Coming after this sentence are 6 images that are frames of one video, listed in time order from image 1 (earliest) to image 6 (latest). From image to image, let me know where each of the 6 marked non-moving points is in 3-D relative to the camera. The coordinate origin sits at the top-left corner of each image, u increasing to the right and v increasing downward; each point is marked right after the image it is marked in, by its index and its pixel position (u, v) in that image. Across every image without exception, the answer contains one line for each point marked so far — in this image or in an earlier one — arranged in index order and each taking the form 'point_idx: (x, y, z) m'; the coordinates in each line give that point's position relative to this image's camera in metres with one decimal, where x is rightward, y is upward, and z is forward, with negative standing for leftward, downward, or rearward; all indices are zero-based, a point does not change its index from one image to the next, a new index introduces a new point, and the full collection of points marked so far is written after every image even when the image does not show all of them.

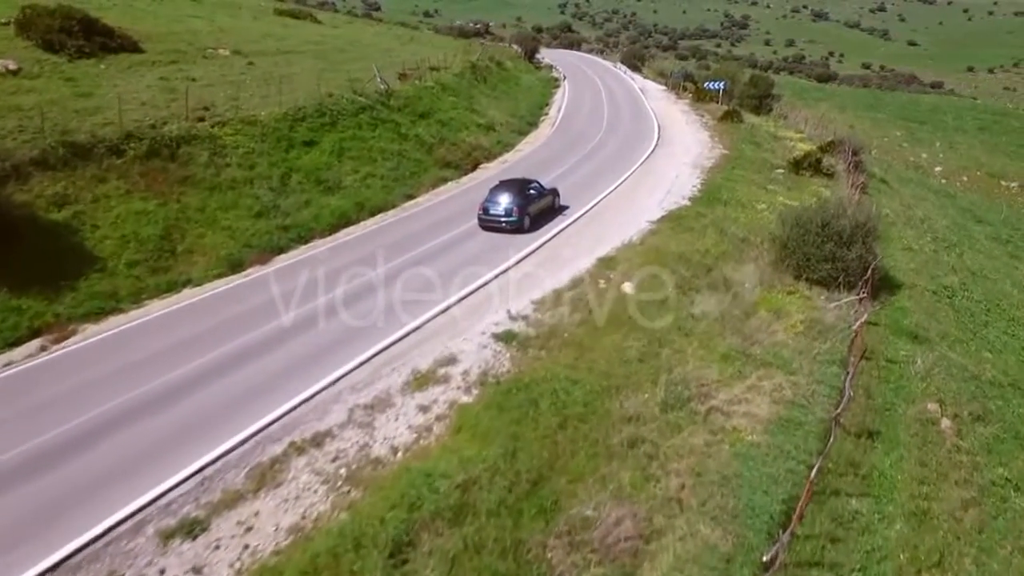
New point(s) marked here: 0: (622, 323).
0: (+3.6, -1.1, +19.9) m
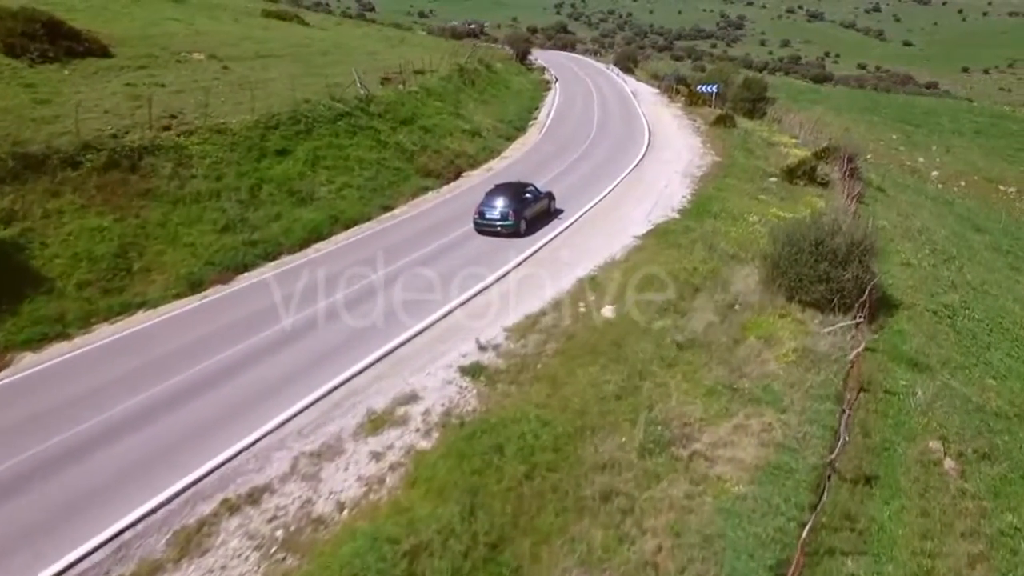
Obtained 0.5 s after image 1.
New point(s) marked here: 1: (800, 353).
0: (+2.7, -1.9, +18.5) m
1: (+8.9, -2.0, +19.2) m
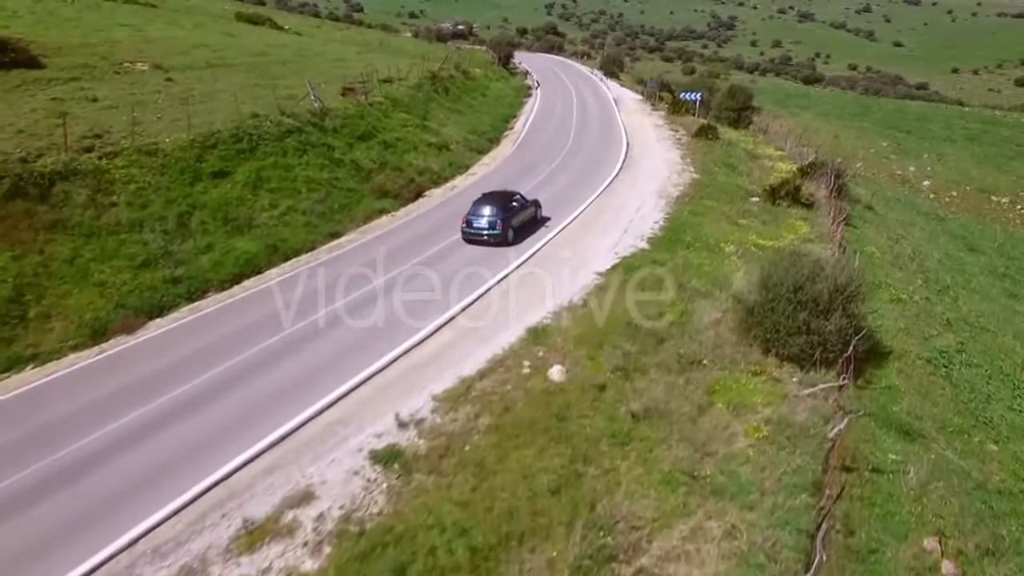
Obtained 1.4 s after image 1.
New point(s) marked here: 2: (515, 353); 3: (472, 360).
0: (+0.8, -3.6, +15.8) m
1: (+7.0, -3.6, +16.5) m
2: (+0.1, -2.0, +19.1) m
3: (-1.2, -2.1, +19.3) m
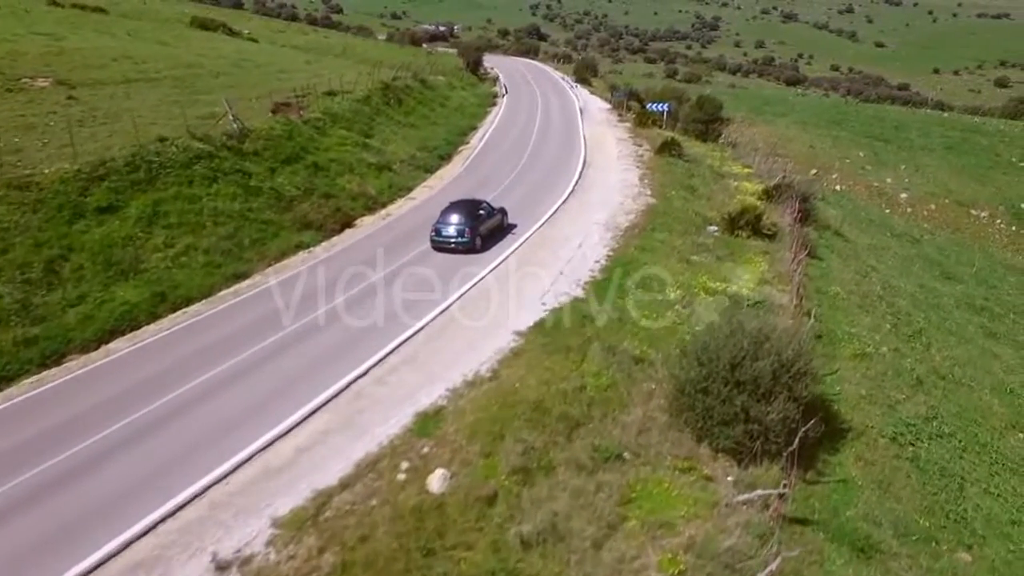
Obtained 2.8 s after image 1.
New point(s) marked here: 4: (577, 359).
0: (-2.2, -5.7, +12.5) m
1: (+4.0, -5.7, +13.4) m
2: (-3.0, -4.1, +15.8) m
3: (-4.3, -4.2, +16.0) m
4: (+2.0, -2.3, +19.7) m
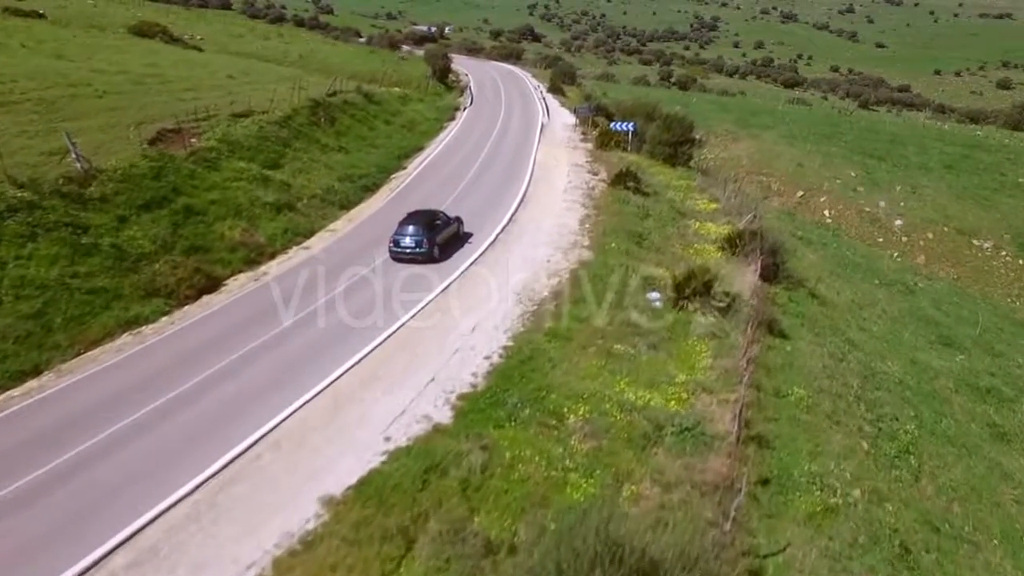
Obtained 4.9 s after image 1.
0: (-6.8, -9.2, +6.3) m
1: (-0.6, -9.2, +7.1) m
2: (-7.5, -7.6, +9.5) m
3: (-8.8, -7.7, +9.7) m
4: (-2.6, -5.8, +13.5) m
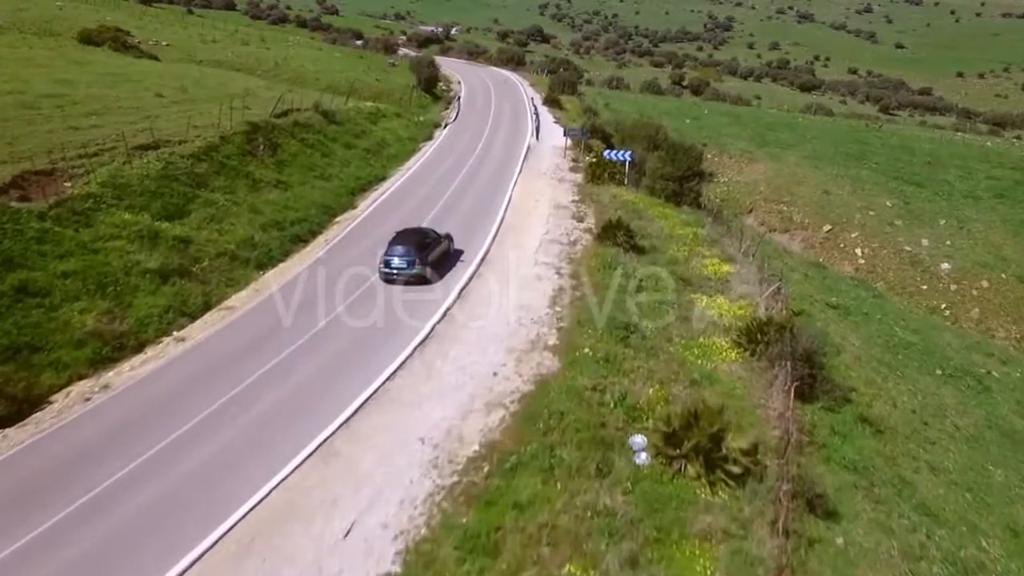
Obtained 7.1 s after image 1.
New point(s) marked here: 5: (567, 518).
0: (-9.6, -13.3, -1.8) m
1: (-3.4, -13.3, -1.1) m
2: (-10.2, -11.7, +1.5) m
3: (-11.5, -11.8, +1.7) m
4: (-5.2, -9.9, +5.3) m
5: (+1.3, -5.6, +15.3) m
